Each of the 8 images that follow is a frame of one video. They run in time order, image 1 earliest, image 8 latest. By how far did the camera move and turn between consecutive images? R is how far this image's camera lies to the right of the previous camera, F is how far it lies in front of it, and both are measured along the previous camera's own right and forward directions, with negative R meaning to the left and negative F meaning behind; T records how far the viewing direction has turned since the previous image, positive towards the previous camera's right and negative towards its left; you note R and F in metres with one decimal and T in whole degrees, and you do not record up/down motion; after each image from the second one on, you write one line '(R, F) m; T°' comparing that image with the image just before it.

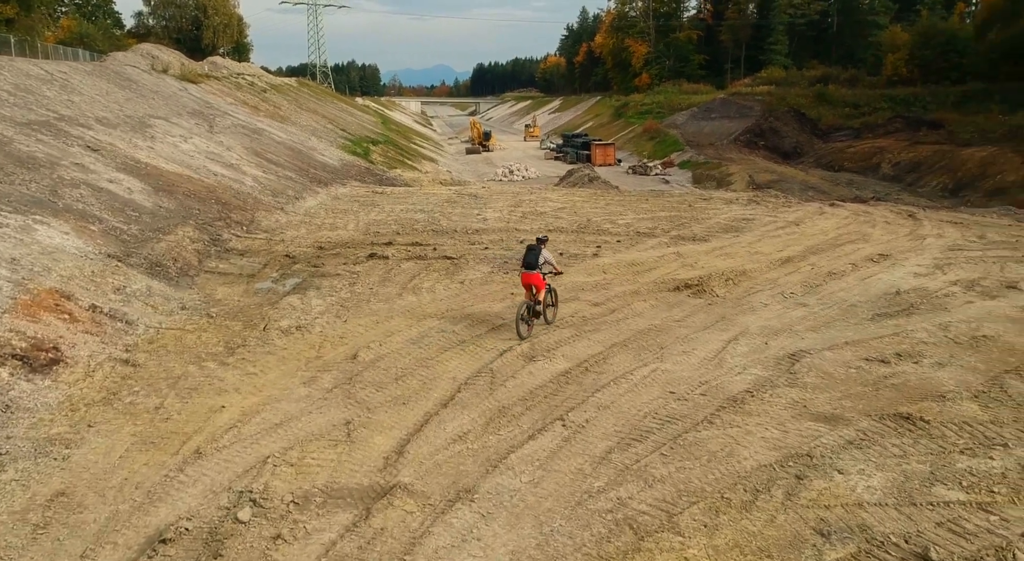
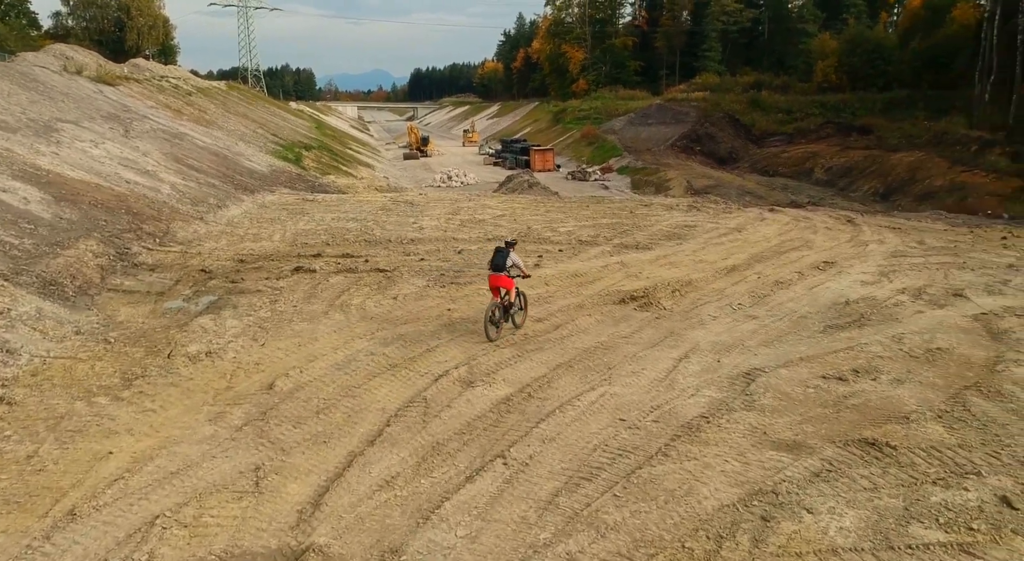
(+0.1, +0.8) m; +4°
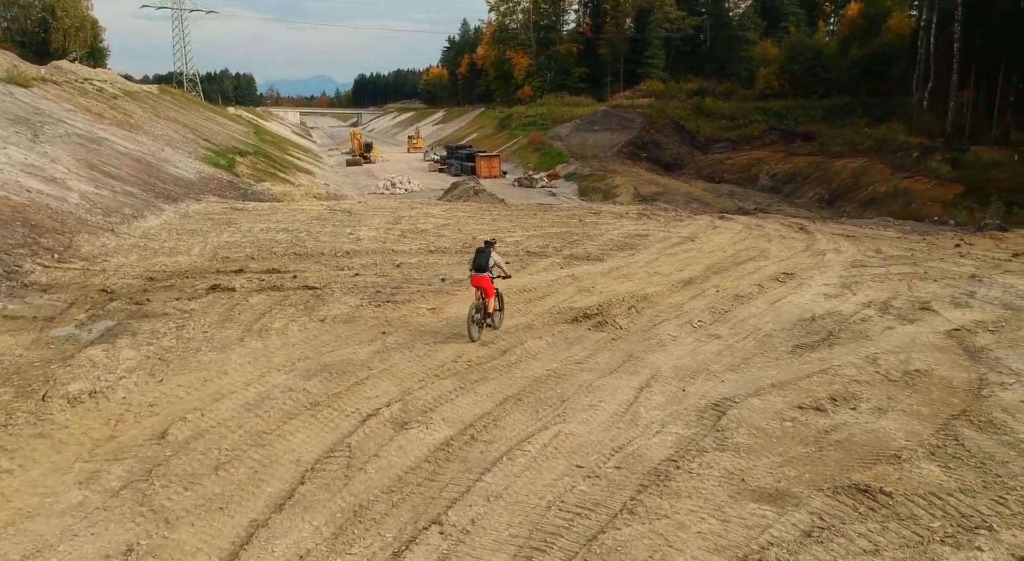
(+0.1, +1.2) m; +4°
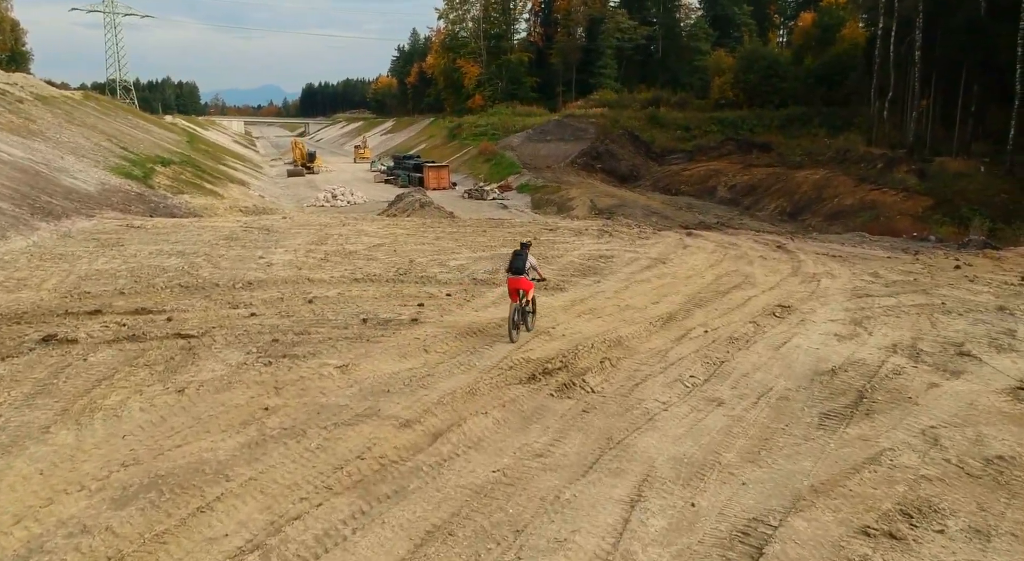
(+0.2, +2.9) m; +4°
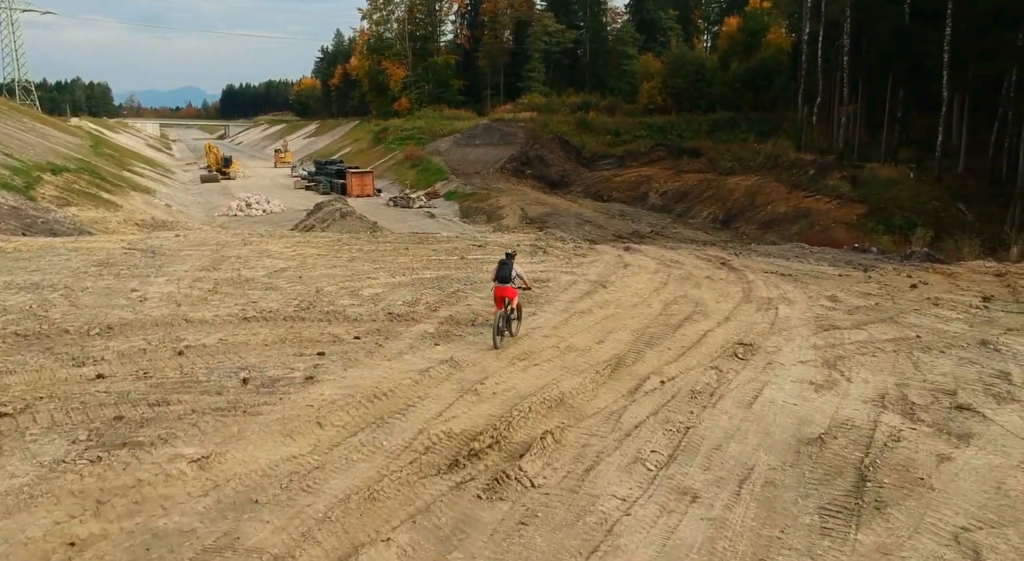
(+0.2, +2.0) m; +5°
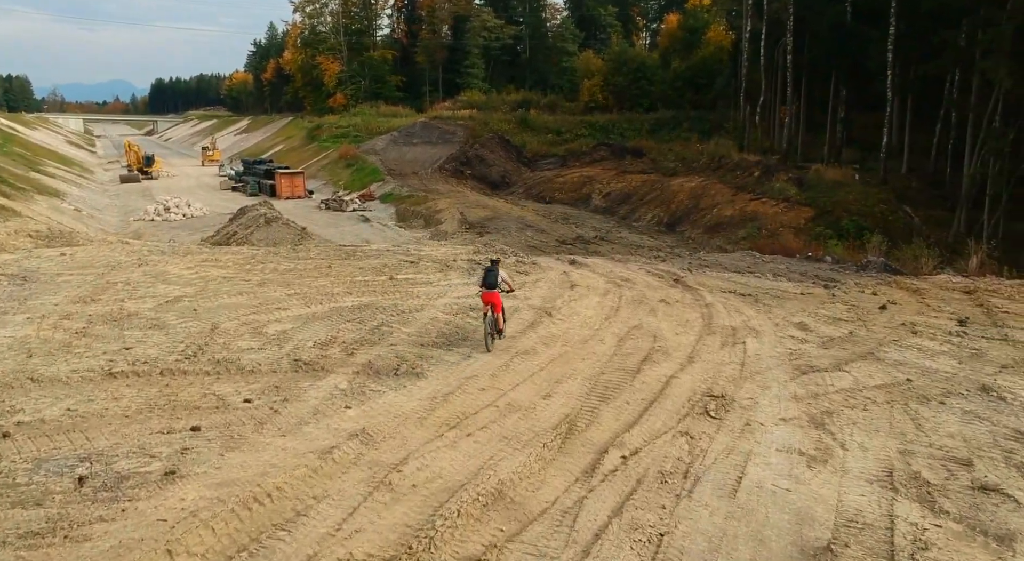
(+0.2, +2.0) m; +4°
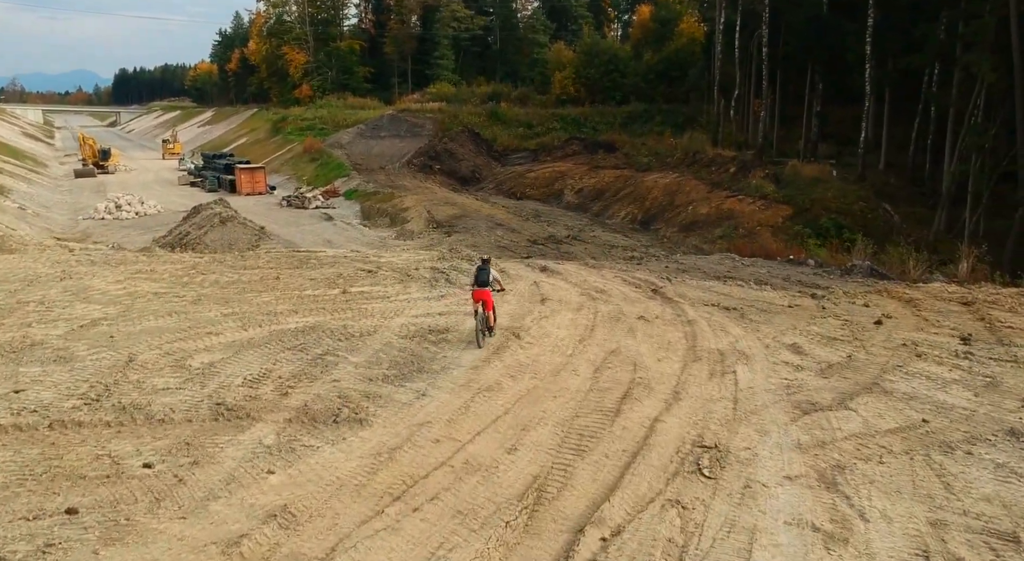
(+0.2, +1.5) m; +2°
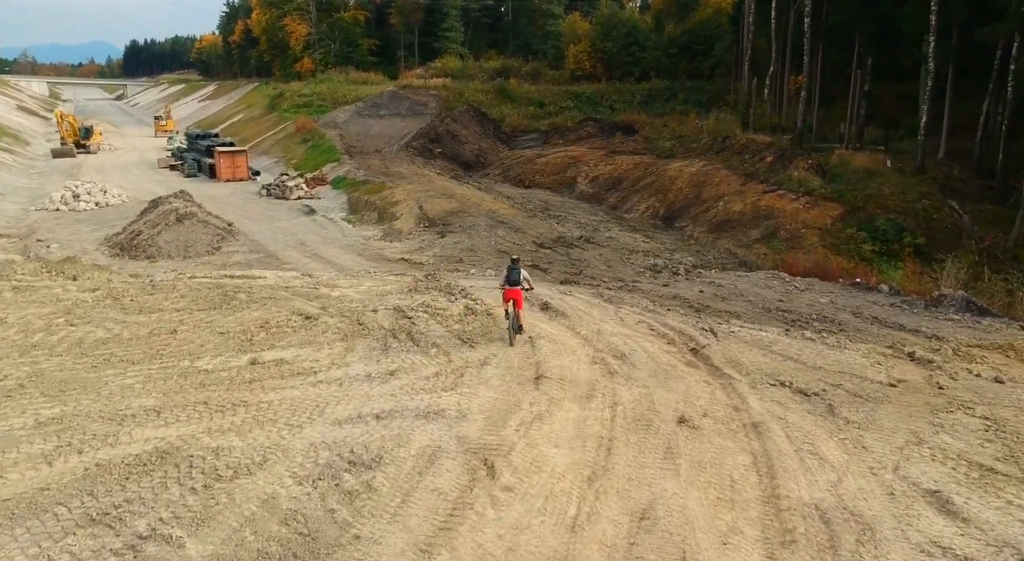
(+0.5, +5.0) m; -1°
